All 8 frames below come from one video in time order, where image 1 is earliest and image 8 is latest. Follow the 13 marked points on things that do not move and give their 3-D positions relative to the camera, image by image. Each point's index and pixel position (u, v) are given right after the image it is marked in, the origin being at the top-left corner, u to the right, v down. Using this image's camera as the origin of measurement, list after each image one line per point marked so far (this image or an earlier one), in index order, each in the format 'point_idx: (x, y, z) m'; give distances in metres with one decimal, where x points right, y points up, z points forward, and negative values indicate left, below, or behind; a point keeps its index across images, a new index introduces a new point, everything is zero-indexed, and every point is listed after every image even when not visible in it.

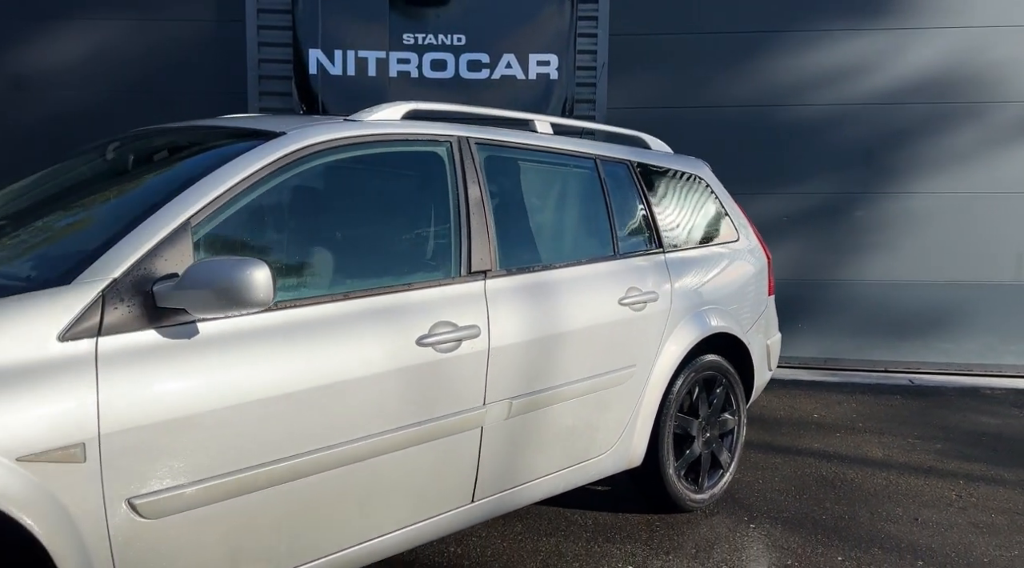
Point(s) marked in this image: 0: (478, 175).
0: (-0.1, +0.4, +3.3) m
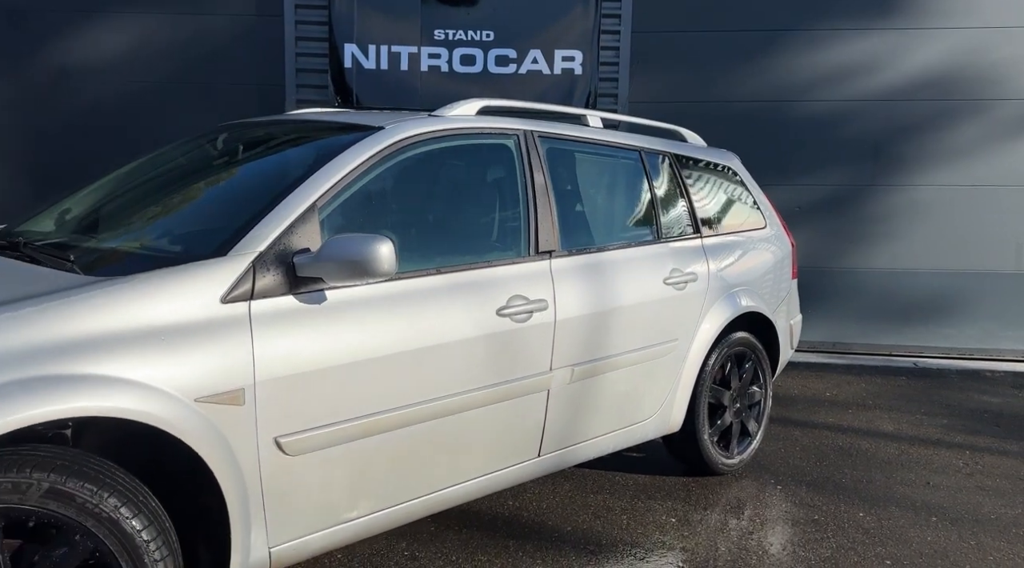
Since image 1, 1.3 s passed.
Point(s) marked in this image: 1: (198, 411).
0: (+0.1, +0.5, +3.7) m
1: (-0.8, -0.3, +2.4) m
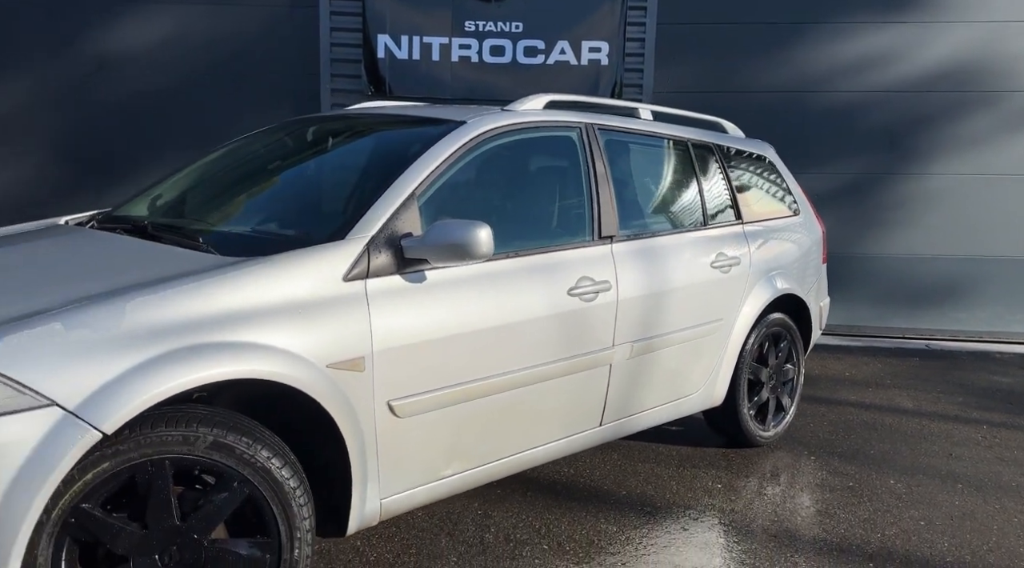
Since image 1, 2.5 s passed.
0: (+0.4, +0.5, +4.0) m
1: (-0.5, -0.3, +2.7) m
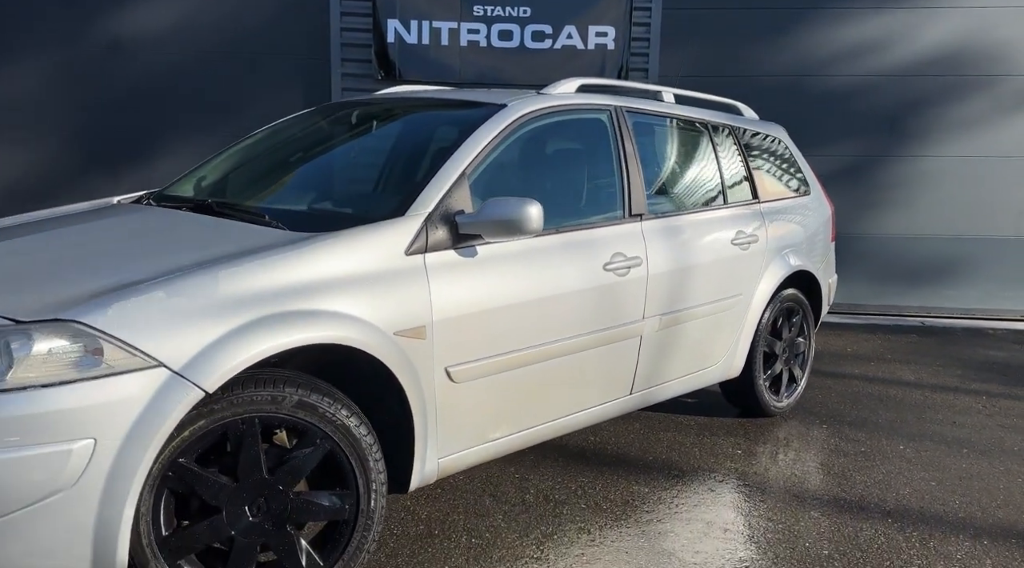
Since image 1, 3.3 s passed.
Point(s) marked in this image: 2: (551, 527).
0: (+0.5, +0.7, +4.2) m
1: (-0.4, -0.2, +2.9) m
2: (+0.1, -0.9, +3.5) m
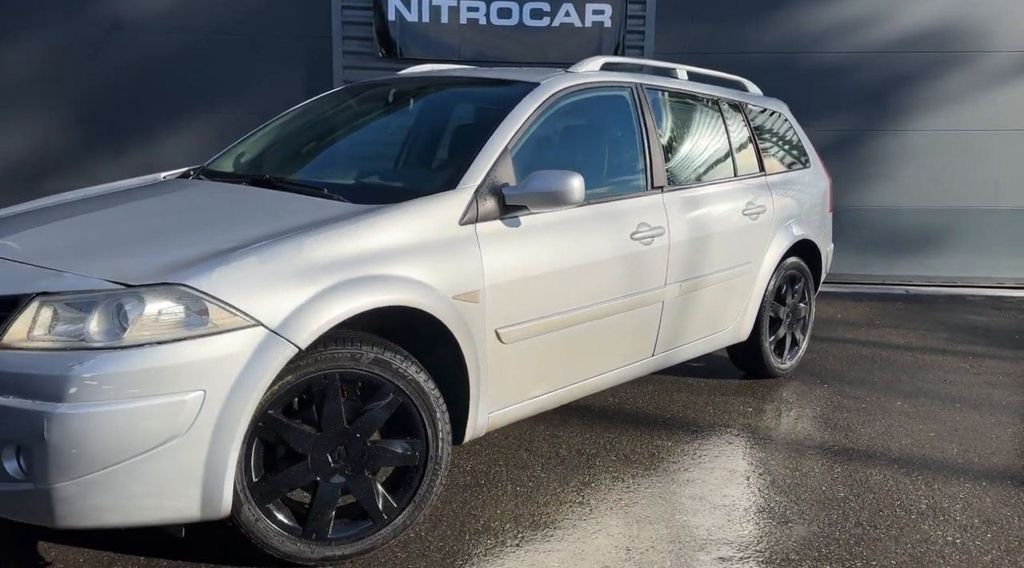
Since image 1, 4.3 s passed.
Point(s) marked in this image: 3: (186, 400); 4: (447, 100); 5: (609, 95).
0: (+0.7, +0.8, +4.4) m
1: (-0.2, -0.1, +3.2) m
2: (+0.3, -0.8, +3.8) m
3: (-0.9, -0.3, +2.5) m
4: (-0.3, +0.8, +4.1) m
5: (+0.4, +0.9, +4.3) m
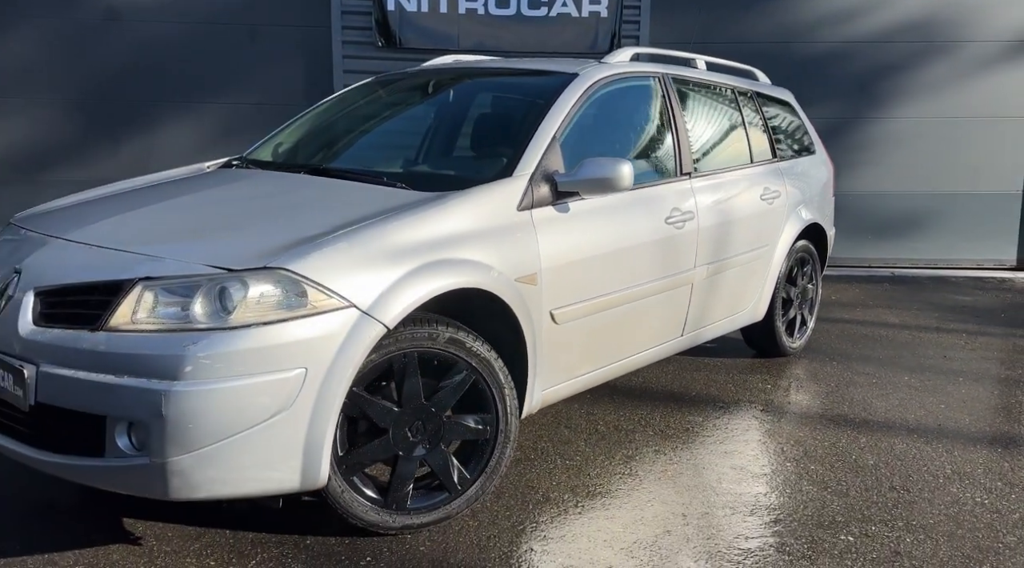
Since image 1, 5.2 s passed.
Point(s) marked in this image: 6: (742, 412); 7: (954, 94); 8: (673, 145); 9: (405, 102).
0: (+0.8, +0.9, +4.6) m
1: (0.0, 0.0, +3.3) m
2: (+0.5, -0.7, +3.9) m
3: (-0.6, -0.3, +2.6) m
4: (-0.1, +0.9, +4.3) m
5: (+0.6, +0.9, +4.4) m
6: (+1.1, -0.6, +4.6) m
7: (+4.0, +1.7, +8.7) m
8: (+0.8, +0.7, +4.5) m
9: (-0.5, +0.9, +4.5) m
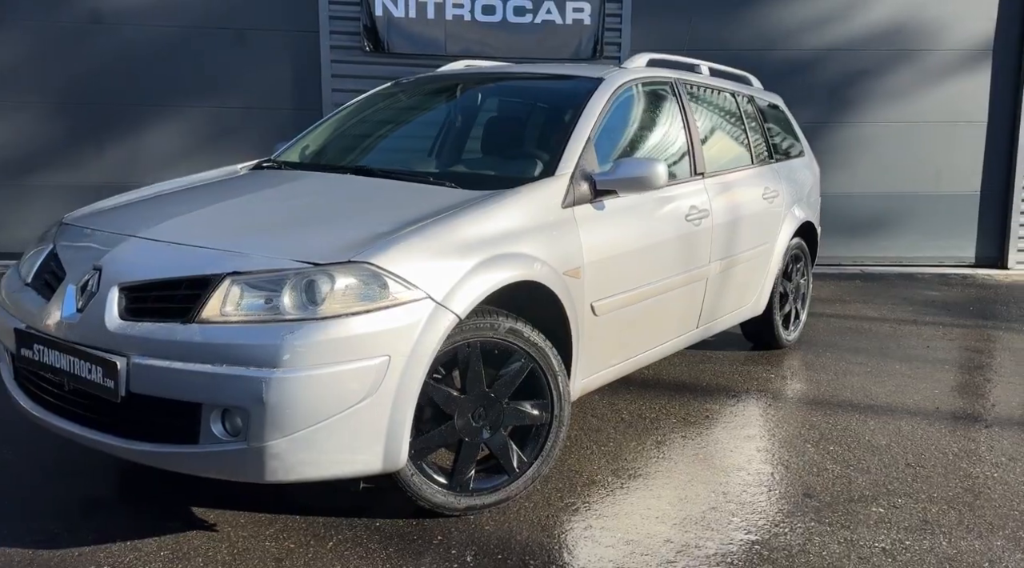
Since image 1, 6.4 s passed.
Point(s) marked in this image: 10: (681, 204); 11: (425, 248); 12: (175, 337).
0: (+0.9, +0.9, +4.8) m
1: (+0.2, 0.0, +3.5) m
2: (+0.6, -0.7, +4.1) m
3: (-0.4, -0.2, +2.8) m
4: (0.0, +0.9, +4.5) m
5: (+0.7, +1.0, +4.7) m
6: (+1.2, -0.6, +4.8) m
7: (+3.9, +1.8, +9.1) m
8: (+0.9, +0.7, +4.7) m
9: (-0.4, +0.9, +4.7) m
10: (+0.8, +0.4, +4.4) m
11: (-0.3, +0.1, +3.0) m
12: (-1.0, -0.2, +2.7) m
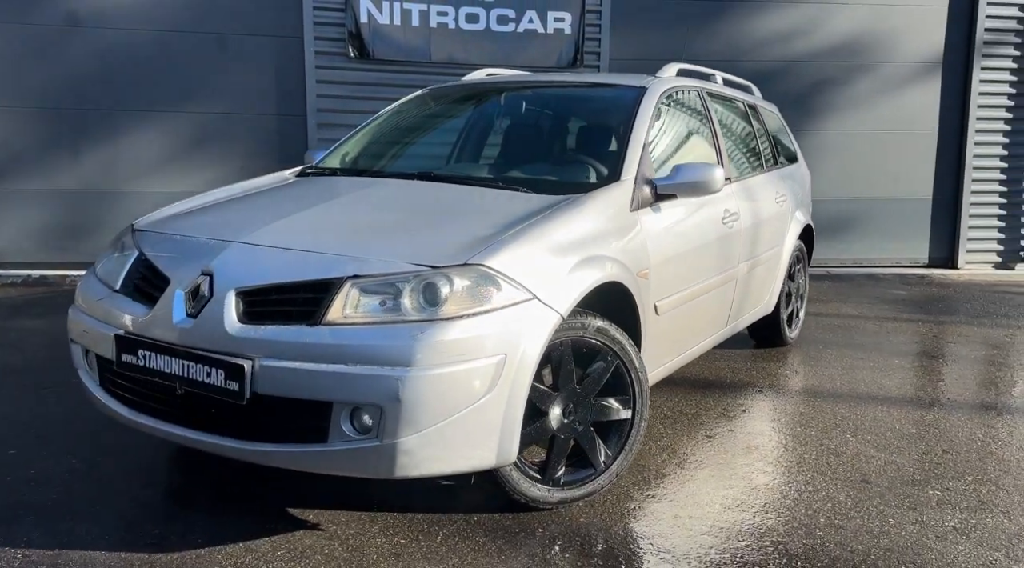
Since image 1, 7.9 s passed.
0: (+1.1, +0.9, +5.1) m
1: (+0.5, 0.0, +3.7) m
2: (+0.9, -0.7, +4.3) m
3: (-0.1, -0.2, +2.9) m
4: (+0.2, +0.9, +4.6) m
5: (+0.9, +1.0, +4.9) m
6: (+1.4, -0.6, +5.0) m
7: (+3.7, +1.8, +9.5) m
8: (+1.0, +0.7, +4.9) m
9: (-0.2, +0.9, +4.8) m
10: (+1.0, +0.4, +4.6) m
11: (+0.1, +0.1, +3.1) m
12: (-0.6, -0.2, +2.8) m
